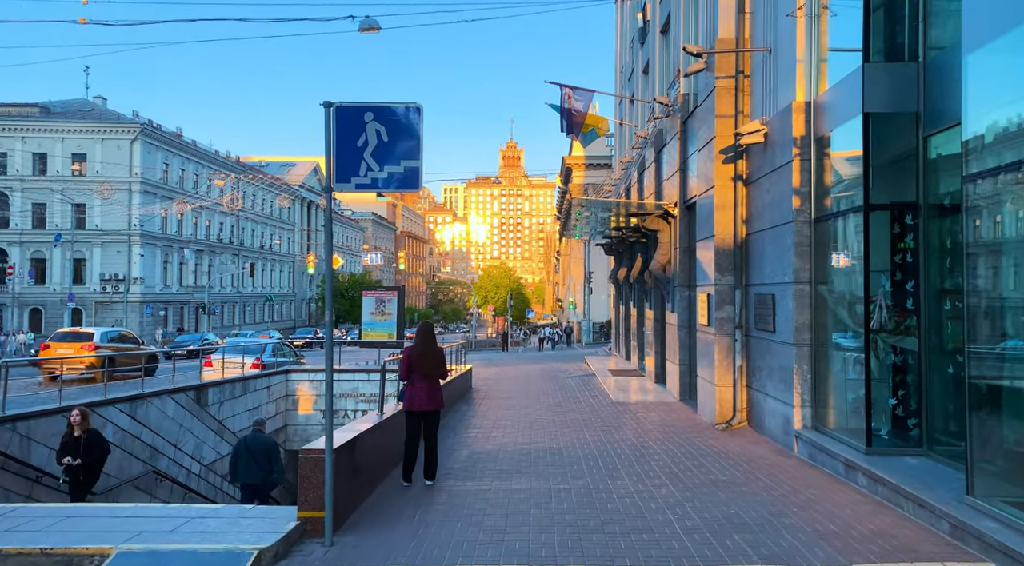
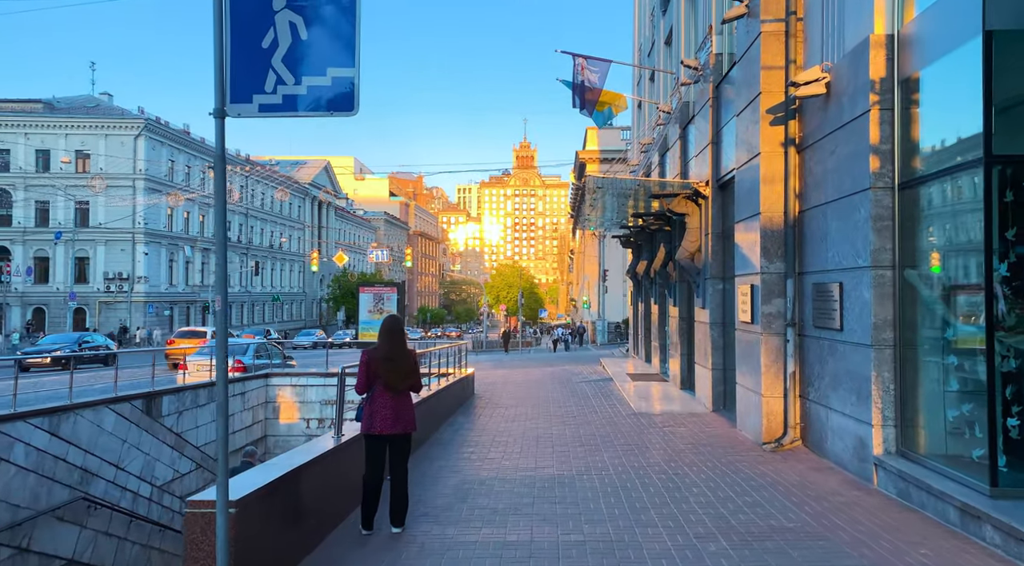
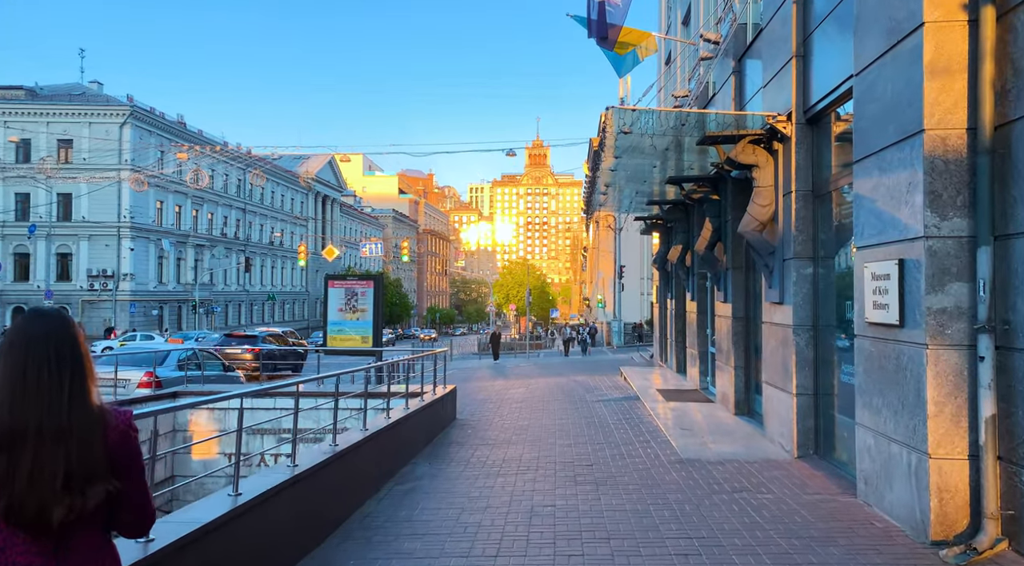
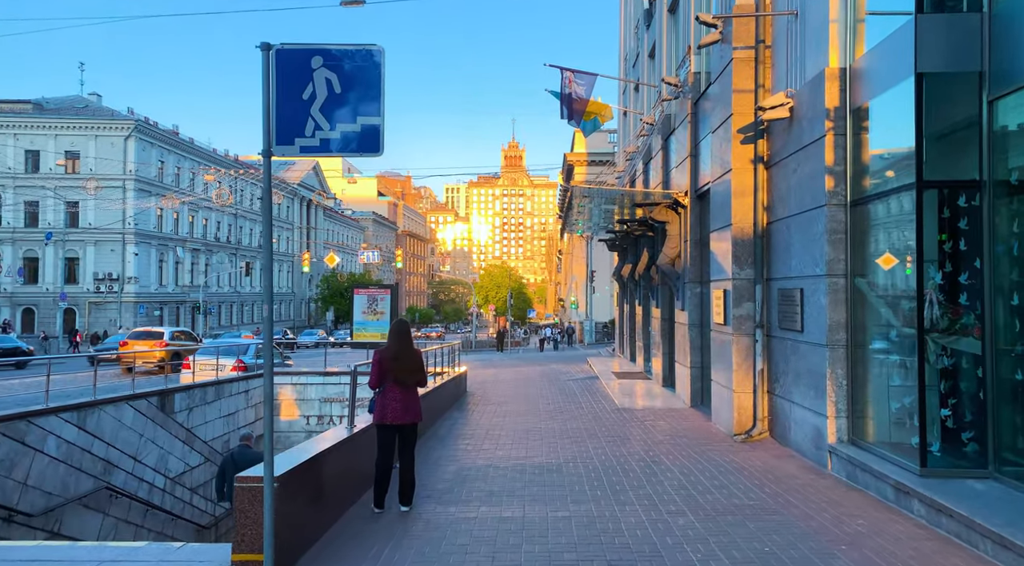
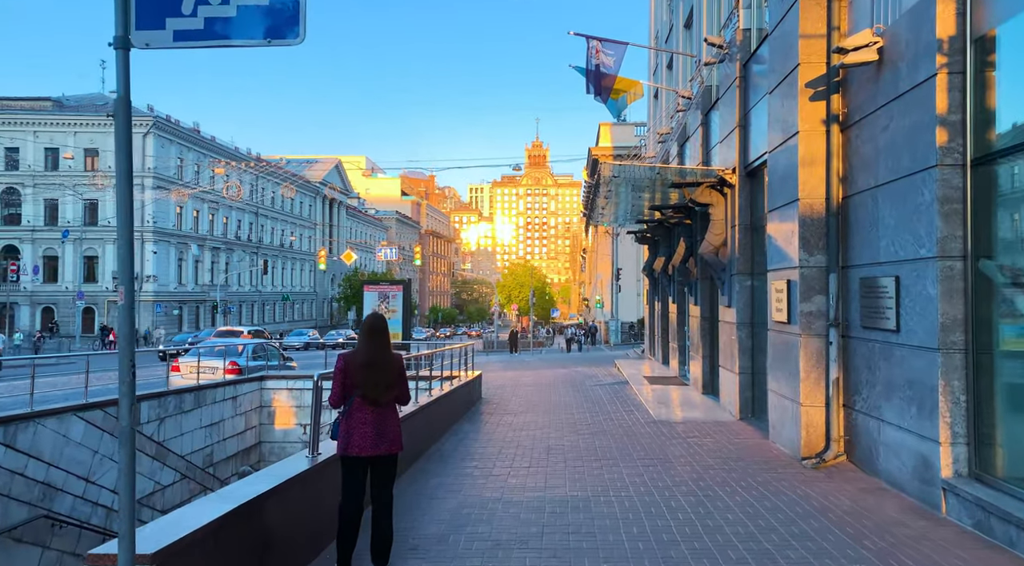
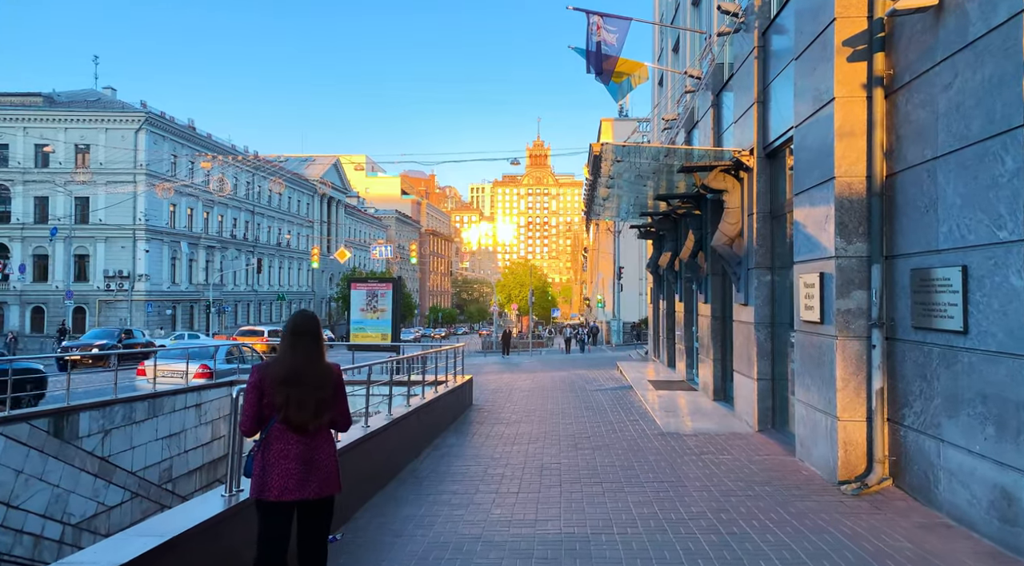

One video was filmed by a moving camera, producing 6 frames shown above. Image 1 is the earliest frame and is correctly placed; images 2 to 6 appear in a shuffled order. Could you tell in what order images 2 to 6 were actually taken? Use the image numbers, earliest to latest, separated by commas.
4, 2, 5, 6, 3
